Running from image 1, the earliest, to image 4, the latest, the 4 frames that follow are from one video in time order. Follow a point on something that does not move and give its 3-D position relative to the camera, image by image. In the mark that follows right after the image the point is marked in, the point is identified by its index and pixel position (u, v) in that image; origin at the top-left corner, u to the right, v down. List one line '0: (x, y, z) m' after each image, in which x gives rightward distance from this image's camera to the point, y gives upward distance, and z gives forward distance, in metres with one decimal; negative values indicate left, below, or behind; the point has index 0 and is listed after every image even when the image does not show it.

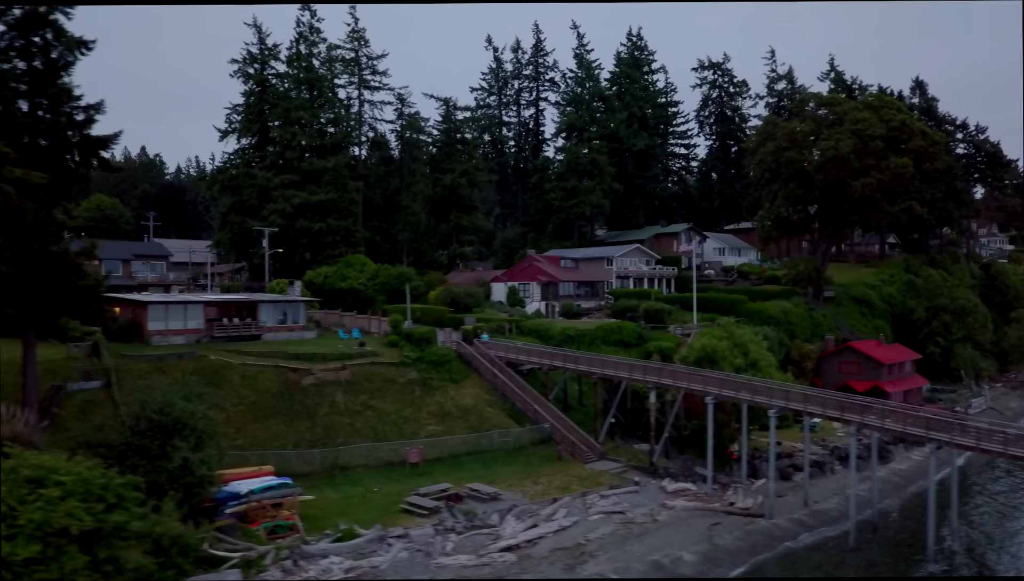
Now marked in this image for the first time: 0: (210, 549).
0: (-6.7, -5.6, +17.4) m
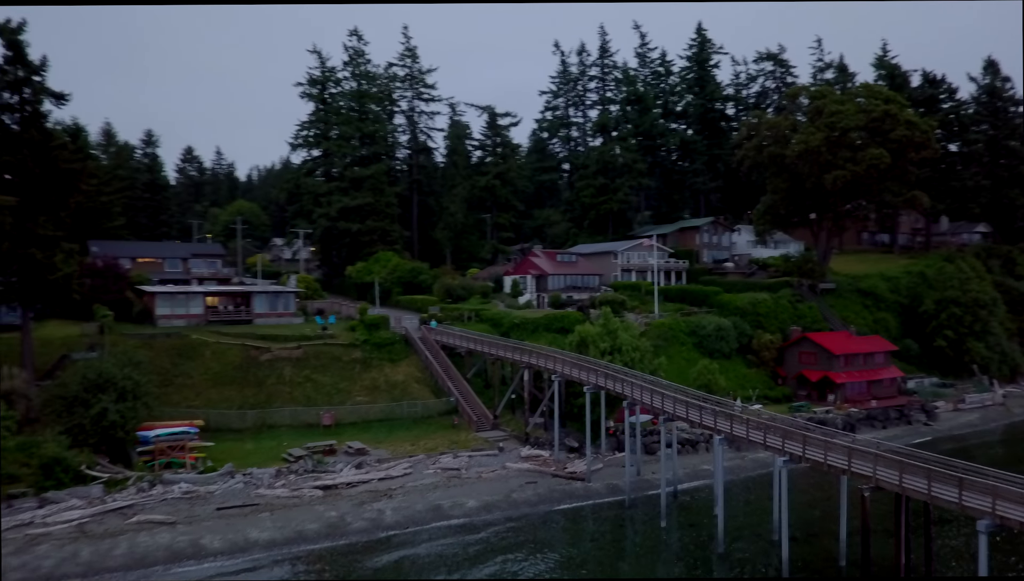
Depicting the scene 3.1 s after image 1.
0: (-12.7, -5.3, +23.8) m
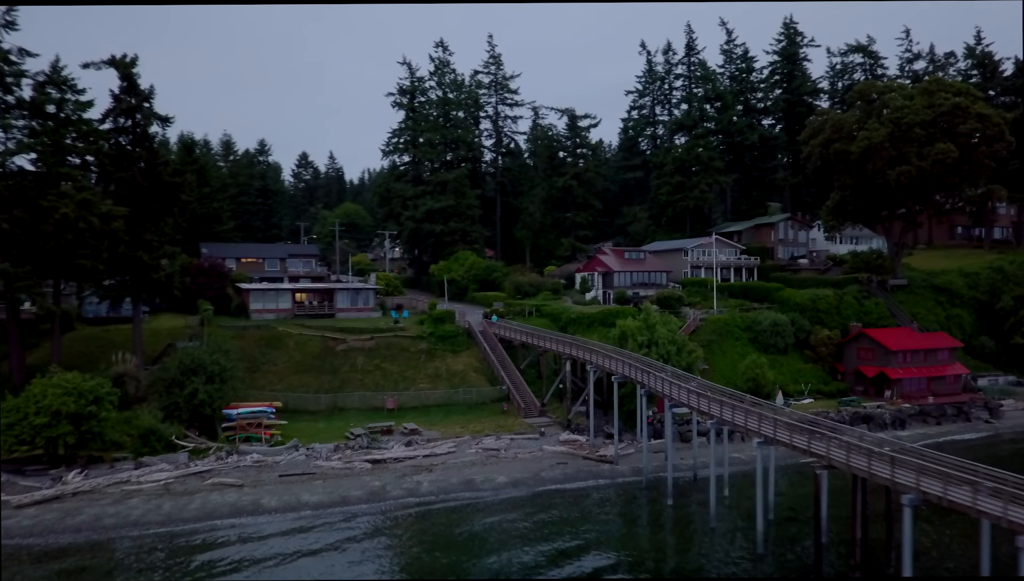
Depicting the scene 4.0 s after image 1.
0: (-11.7, -5.2, +28.0) m
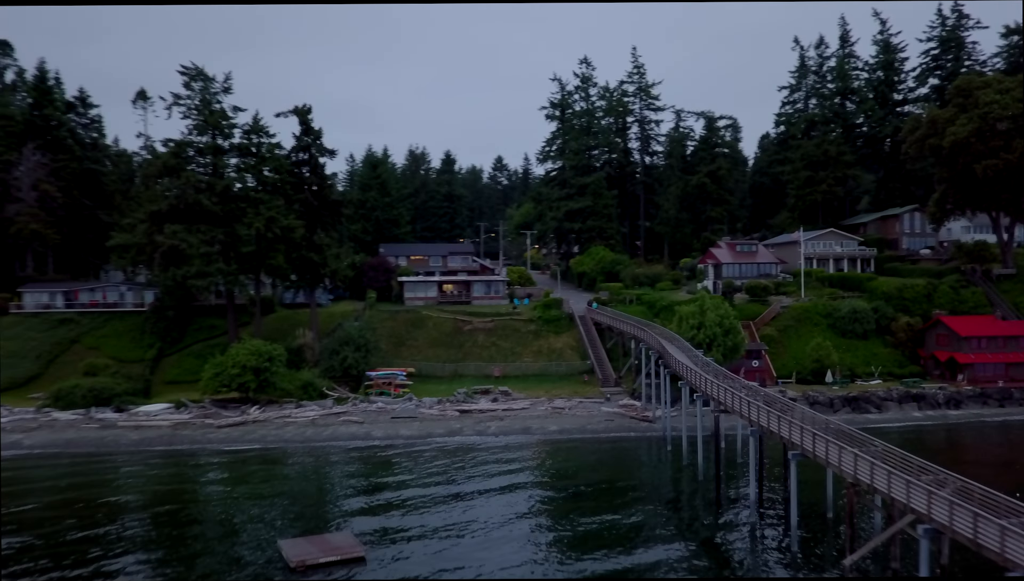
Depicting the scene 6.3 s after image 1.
0: (-8.9, -4.8, +38.5) m
